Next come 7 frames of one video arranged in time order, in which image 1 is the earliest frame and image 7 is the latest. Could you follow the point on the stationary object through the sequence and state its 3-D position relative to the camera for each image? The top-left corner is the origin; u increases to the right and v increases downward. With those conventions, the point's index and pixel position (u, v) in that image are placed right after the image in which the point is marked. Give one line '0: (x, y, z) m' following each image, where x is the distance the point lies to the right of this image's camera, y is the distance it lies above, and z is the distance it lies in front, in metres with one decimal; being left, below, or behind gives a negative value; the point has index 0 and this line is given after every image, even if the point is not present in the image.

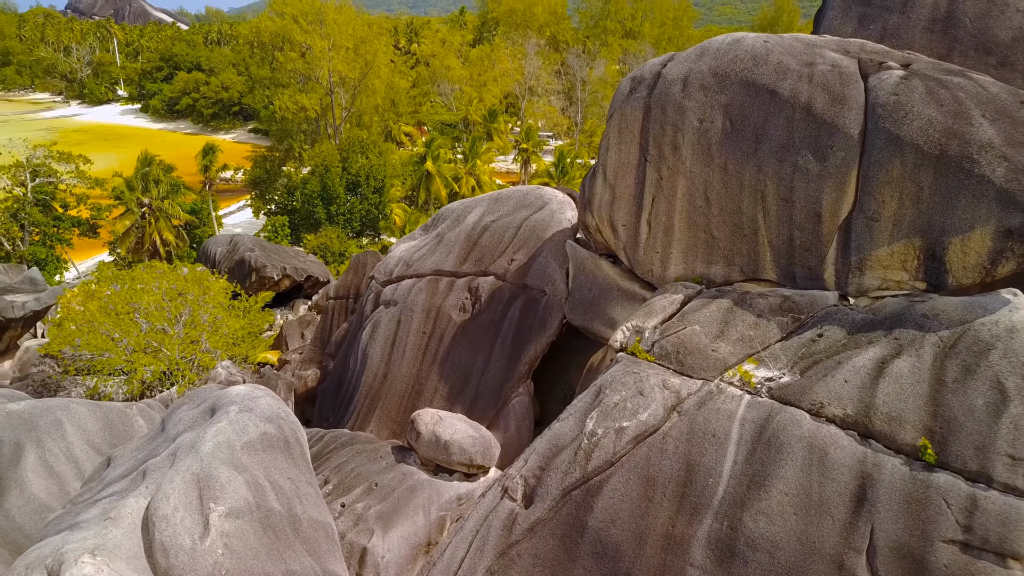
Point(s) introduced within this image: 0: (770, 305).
0: (+2.6, -0.2, +8.5) m
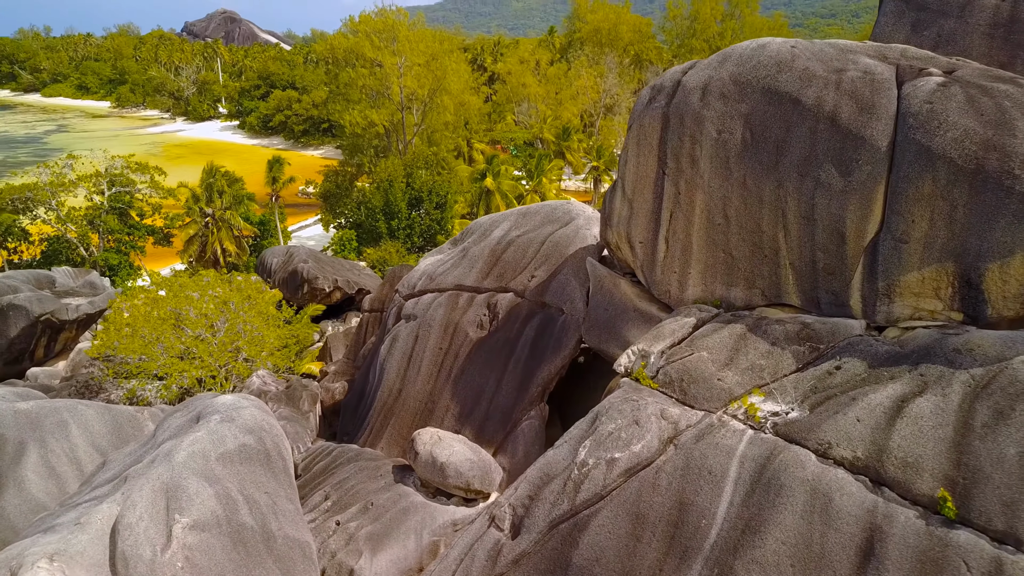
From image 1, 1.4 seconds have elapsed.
0: (+2.6, -0.4, +7.8) m
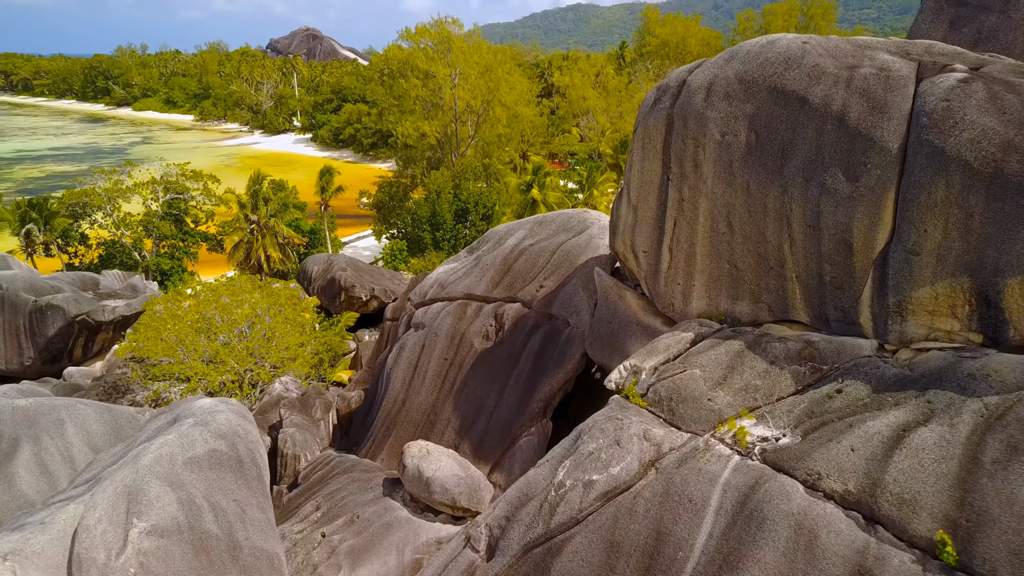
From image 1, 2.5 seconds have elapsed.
0: (+2.4, -0.5, +7.2) m
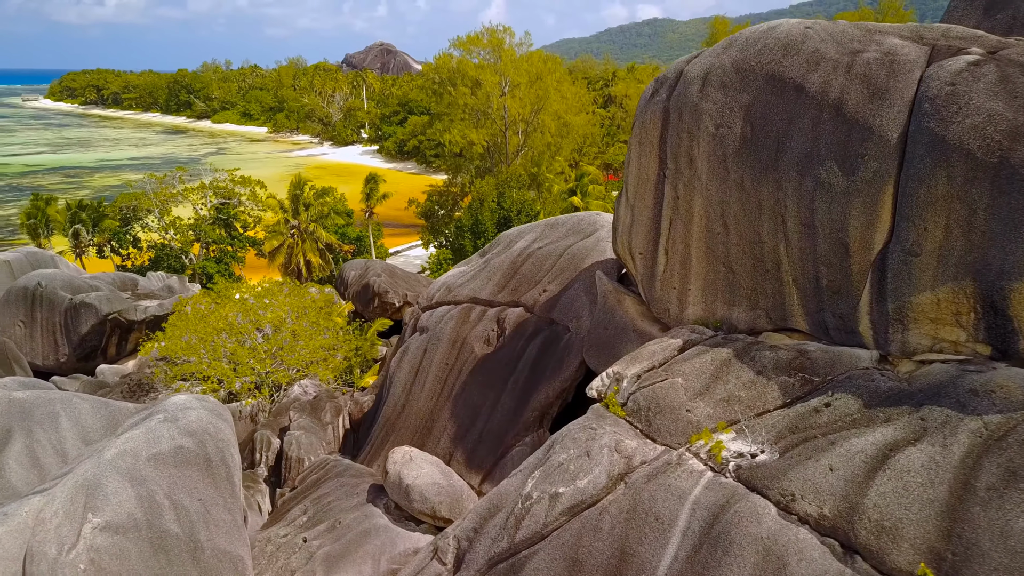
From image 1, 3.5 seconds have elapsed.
0: (+2.1, -0.6, +6.6) m
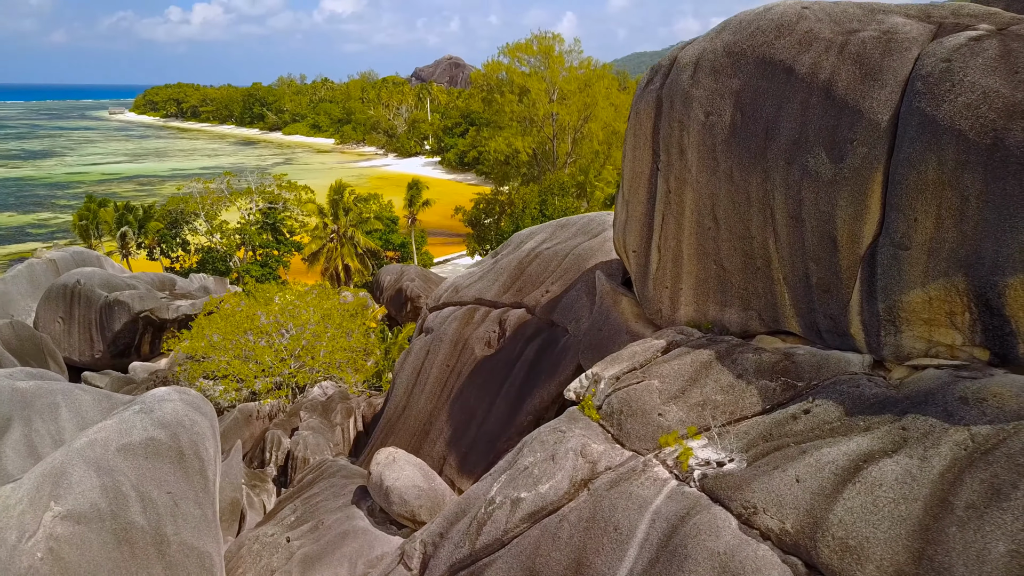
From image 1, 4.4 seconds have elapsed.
0: (+1.8, -0.5, +6.1) m
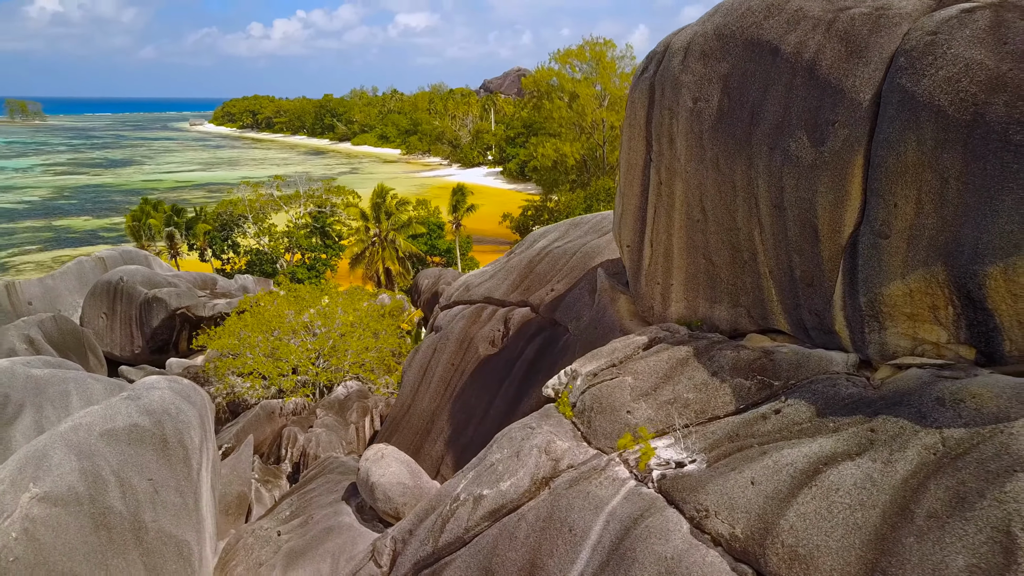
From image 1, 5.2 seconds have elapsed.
0: (+1.6, -0.5, +5.7) m
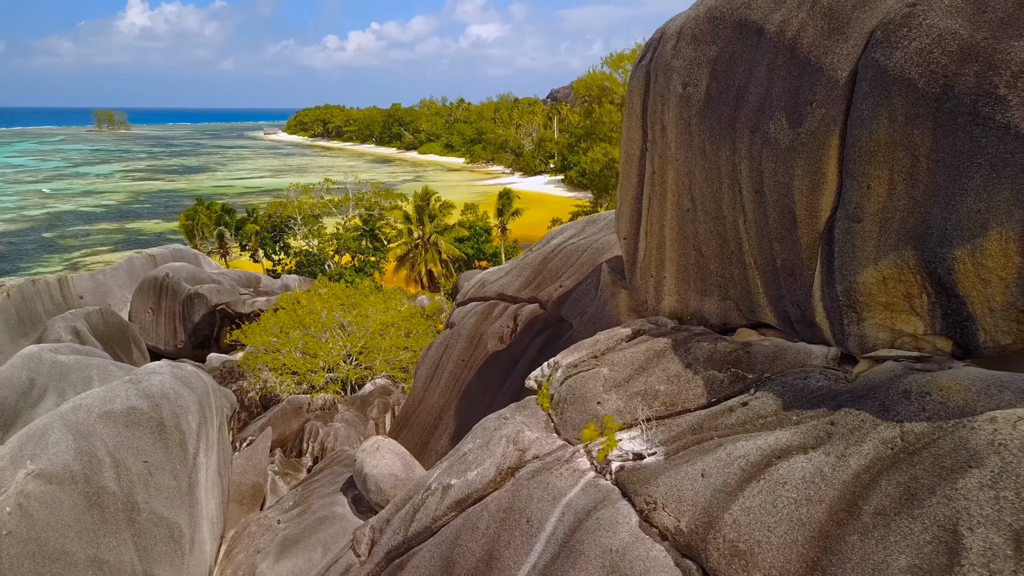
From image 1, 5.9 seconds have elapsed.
0: (+1.3, -0.4, +5.5) m
